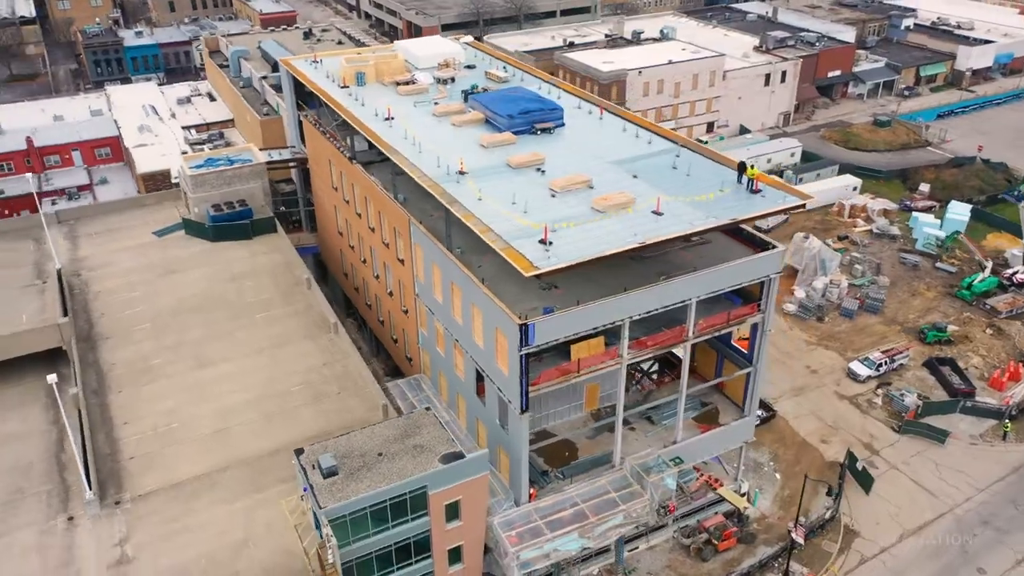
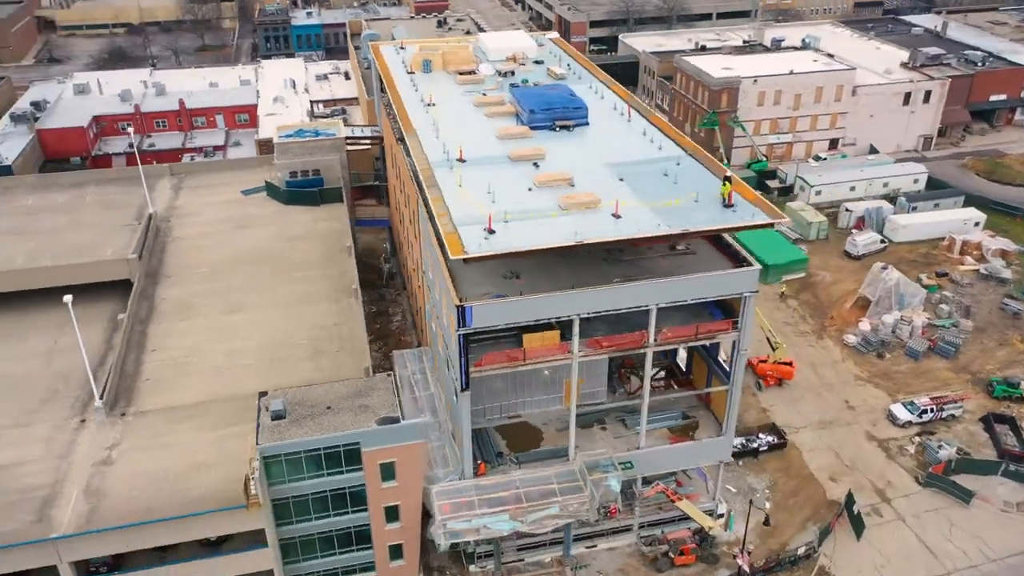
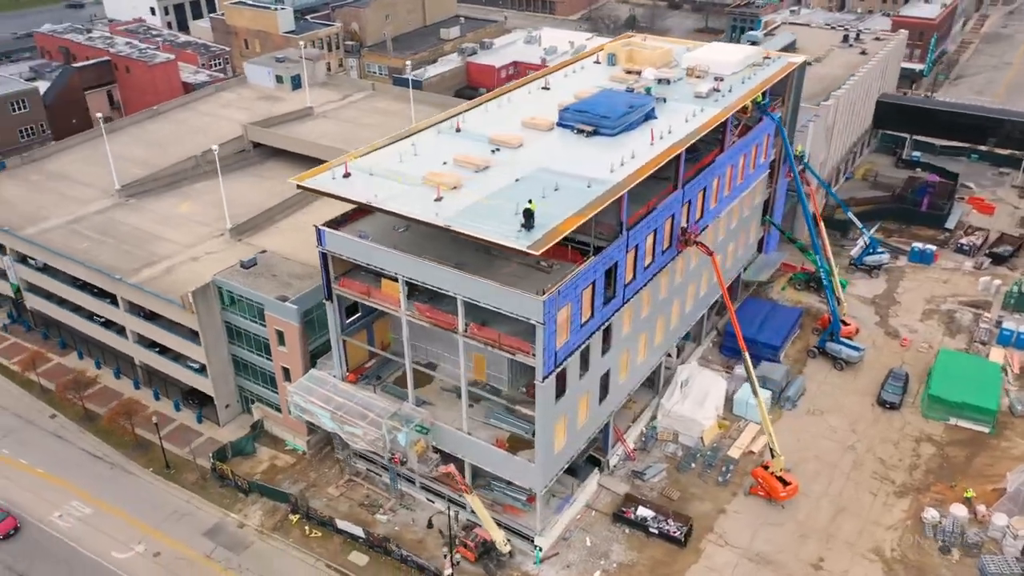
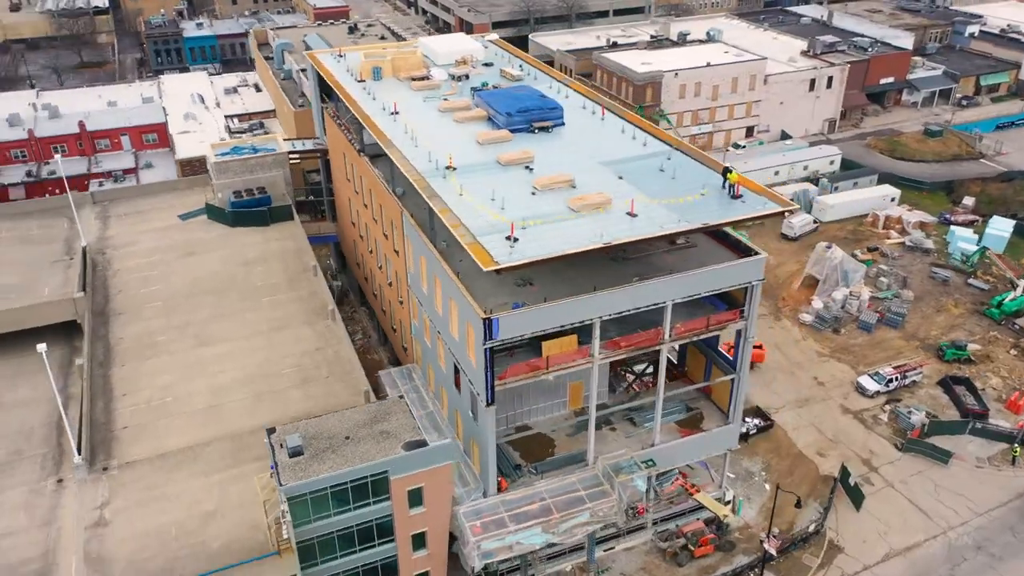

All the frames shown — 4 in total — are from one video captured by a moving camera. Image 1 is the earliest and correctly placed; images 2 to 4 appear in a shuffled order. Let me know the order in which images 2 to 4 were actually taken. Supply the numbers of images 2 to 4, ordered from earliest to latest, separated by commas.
4, 2, 3
